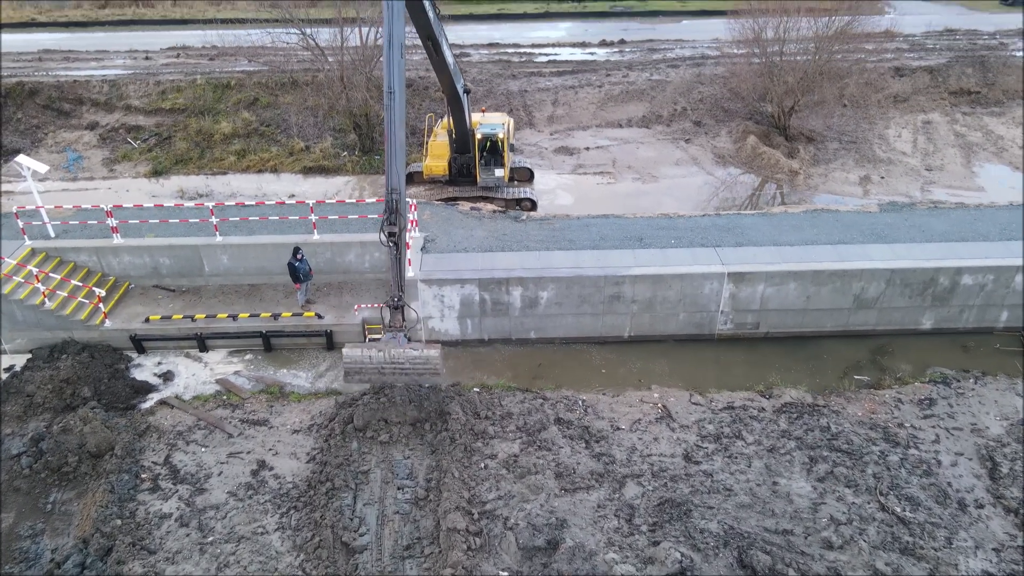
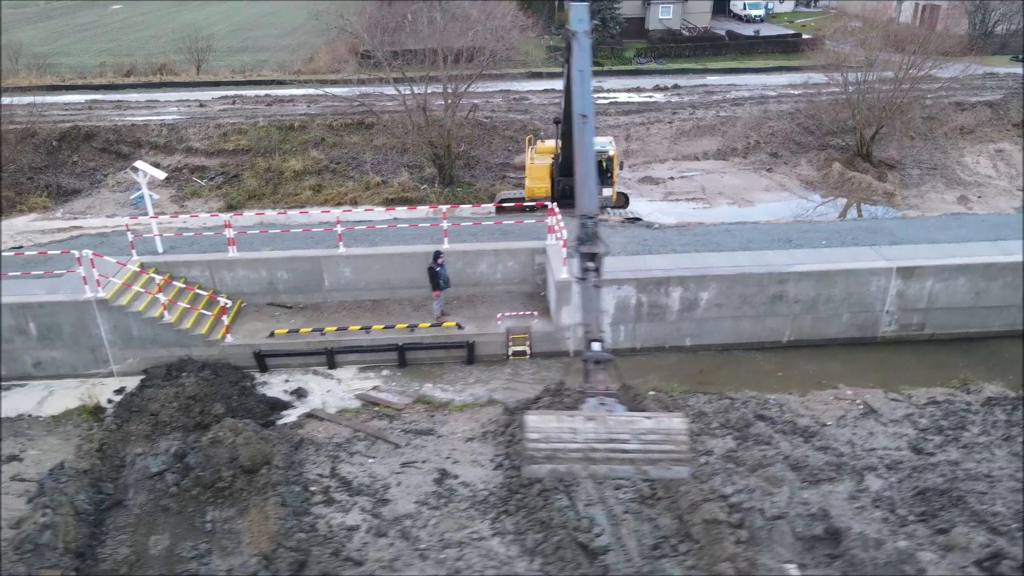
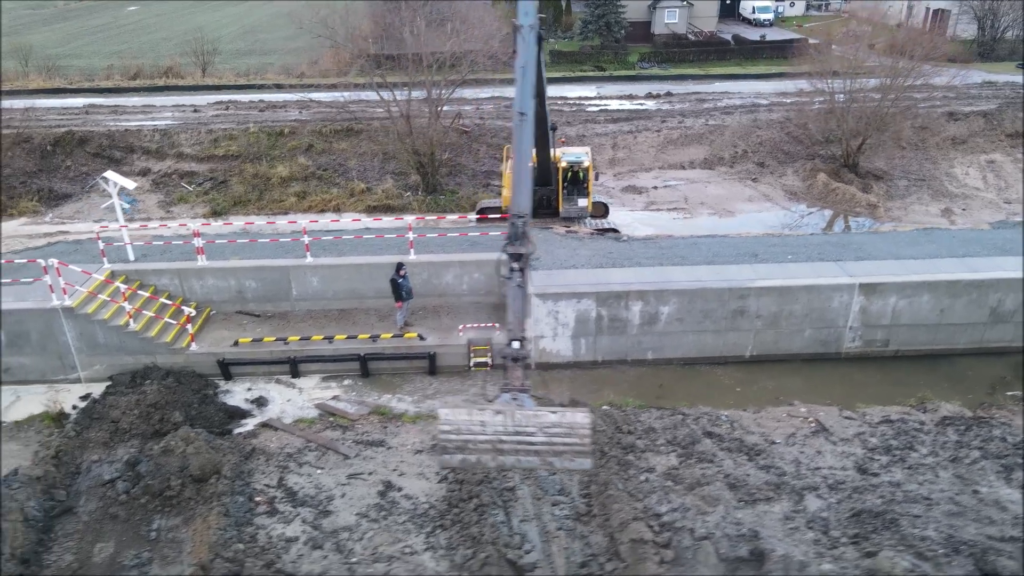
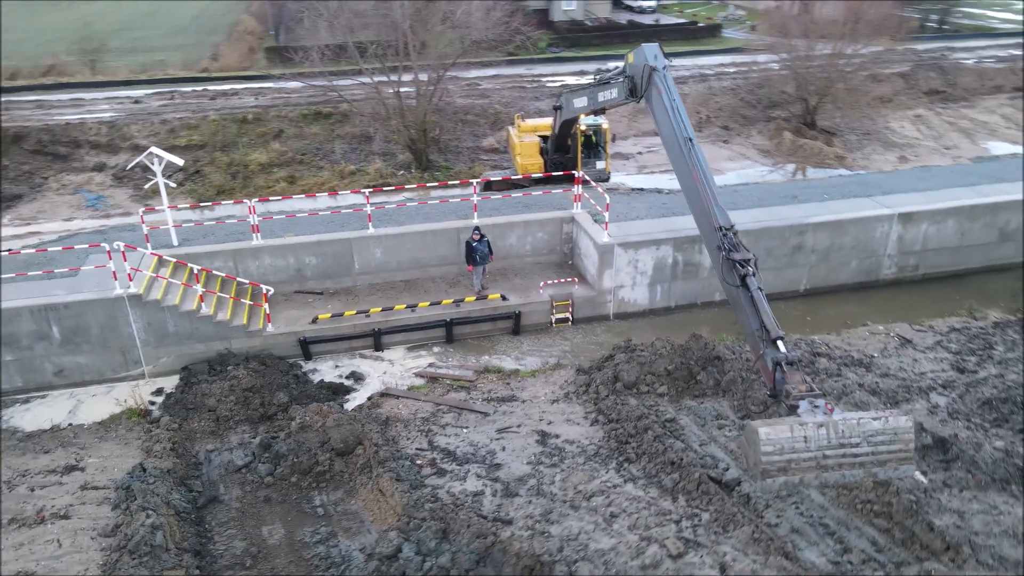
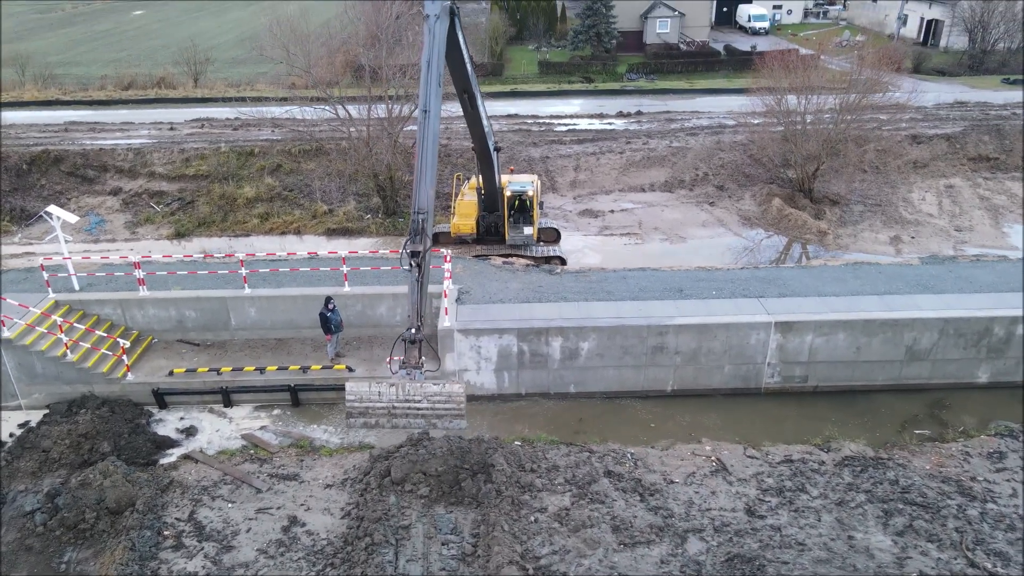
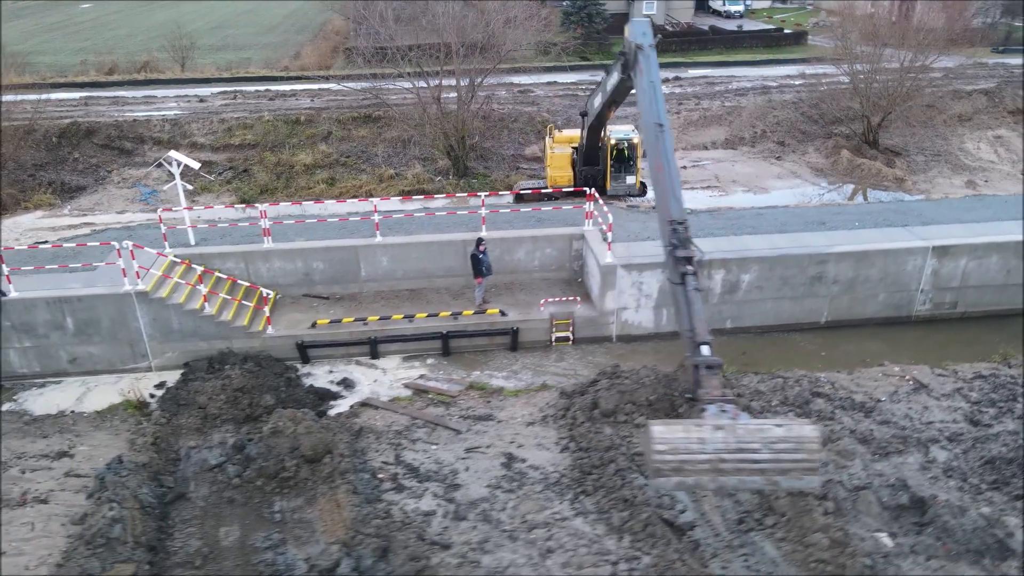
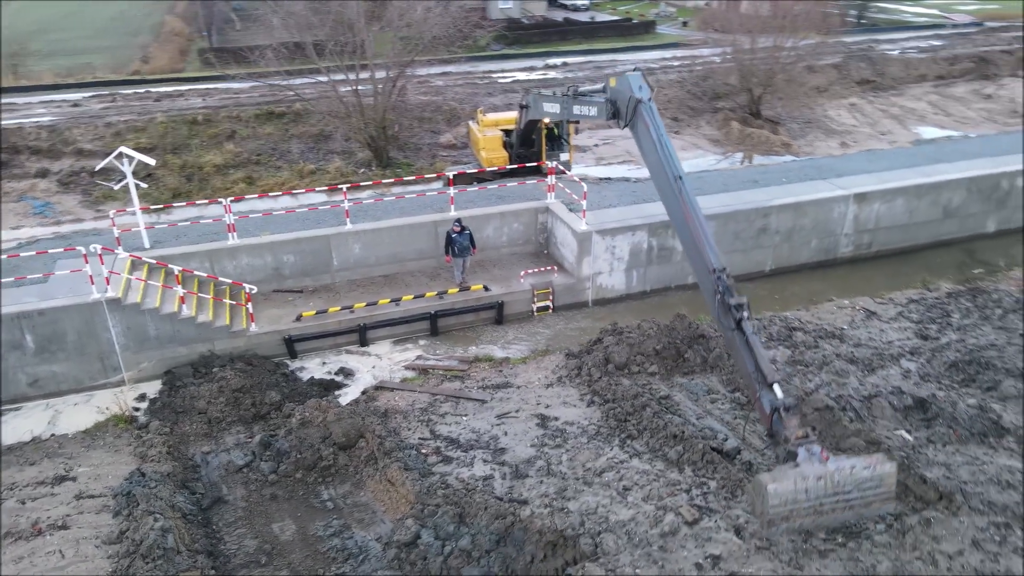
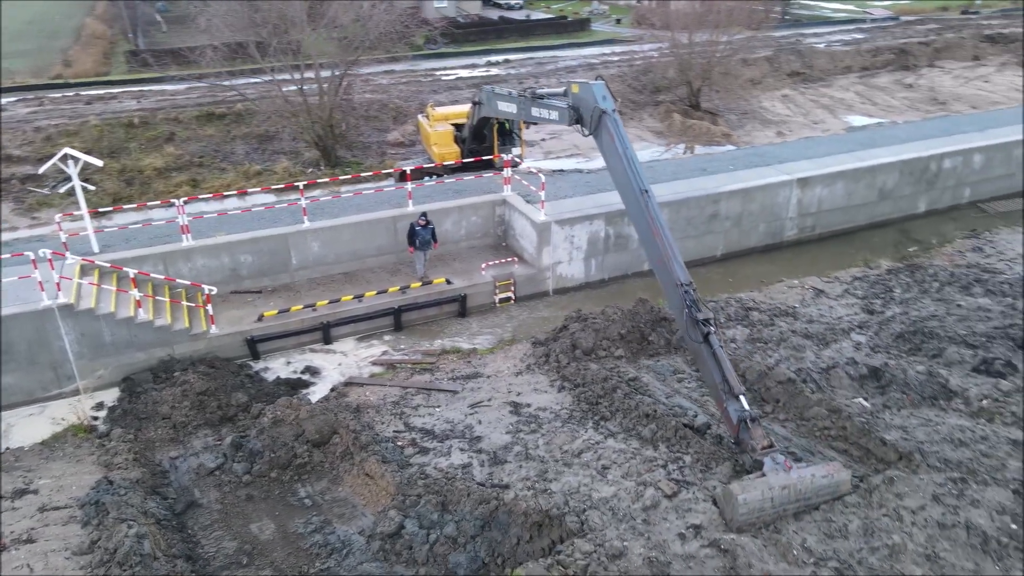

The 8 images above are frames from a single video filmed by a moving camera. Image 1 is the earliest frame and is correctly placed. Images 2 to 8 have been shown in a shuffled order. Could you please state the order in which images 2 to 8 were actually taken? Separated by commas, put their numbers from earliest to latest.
5, 3, 2, 6, 4, 7, 8
